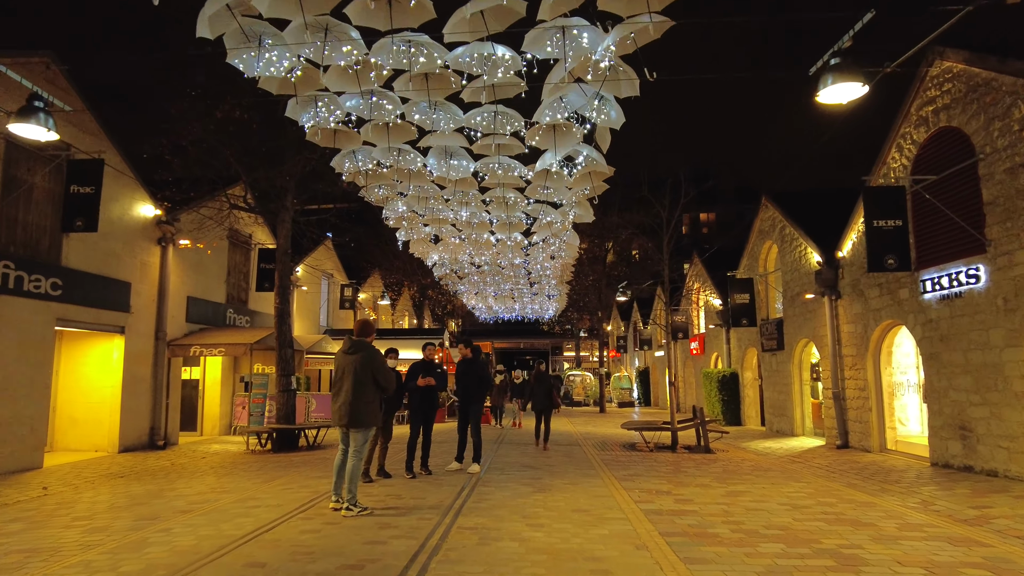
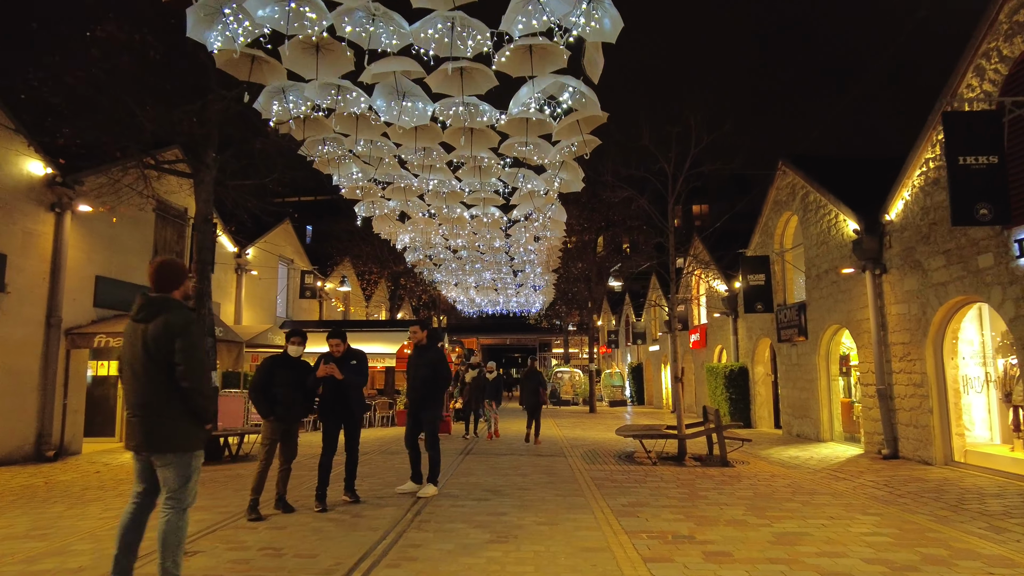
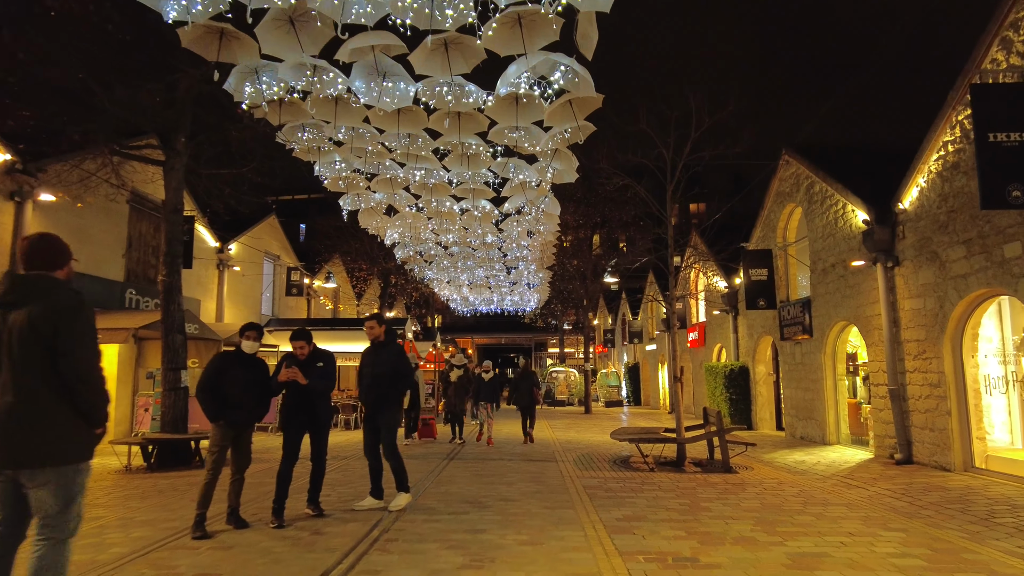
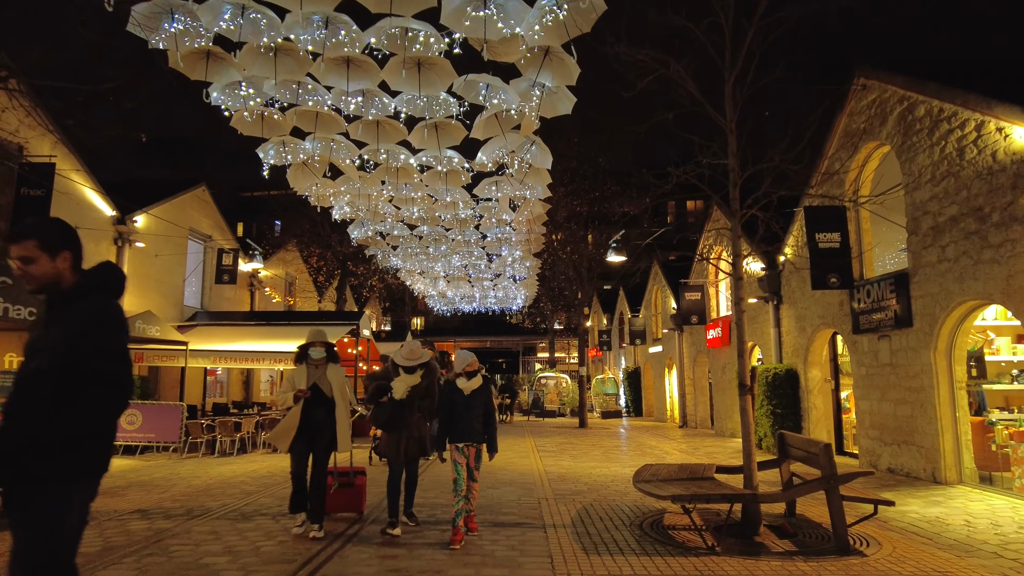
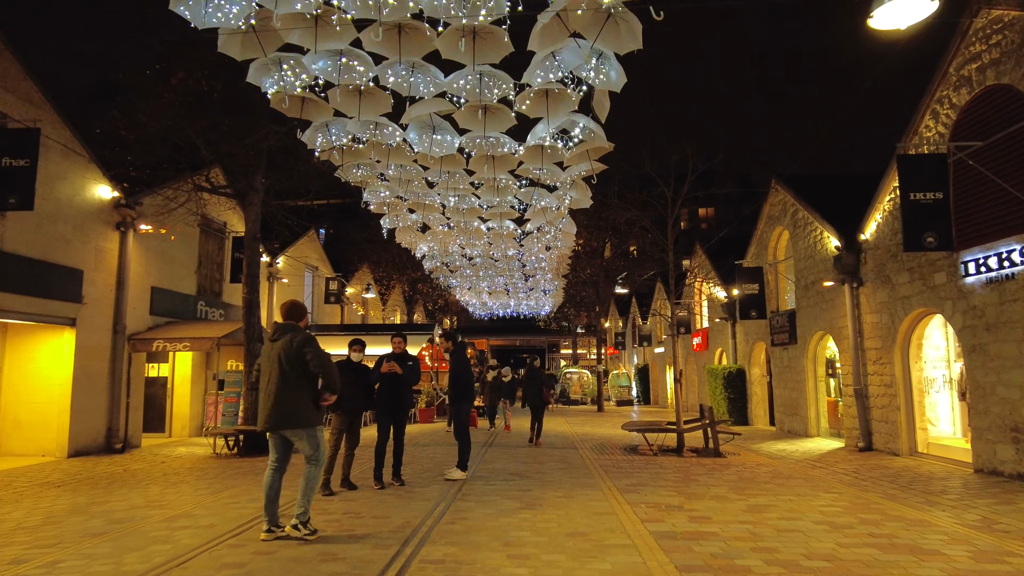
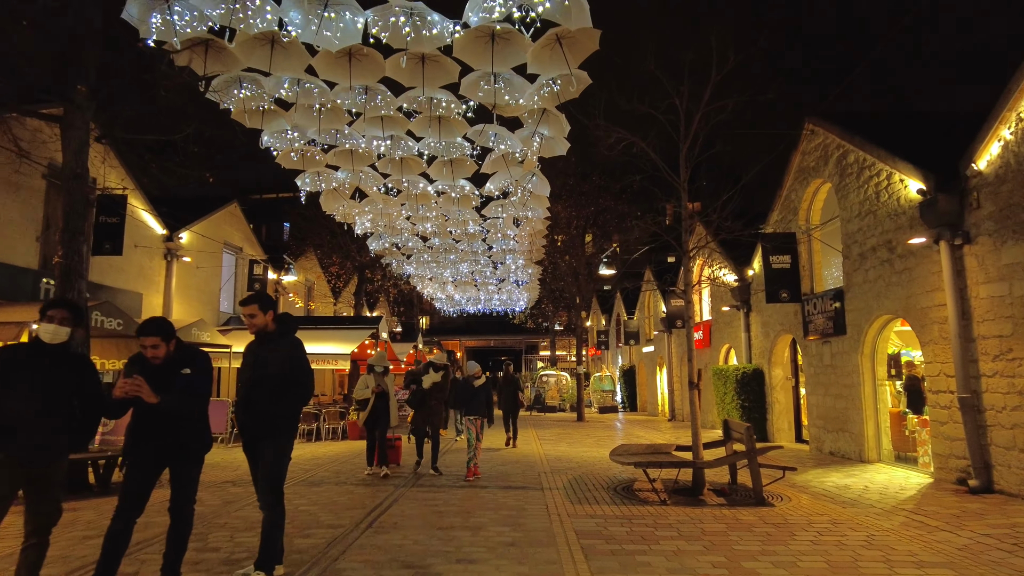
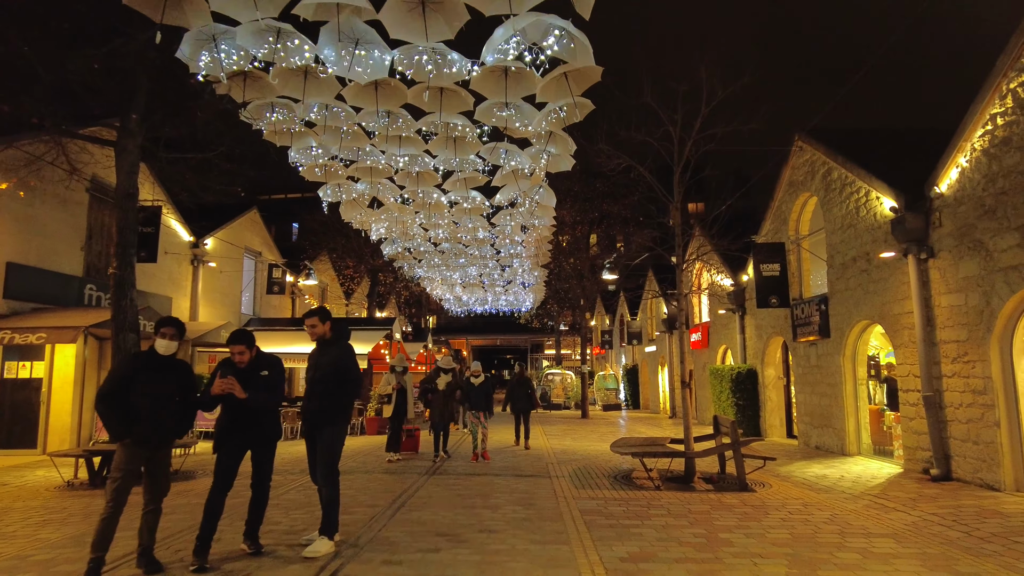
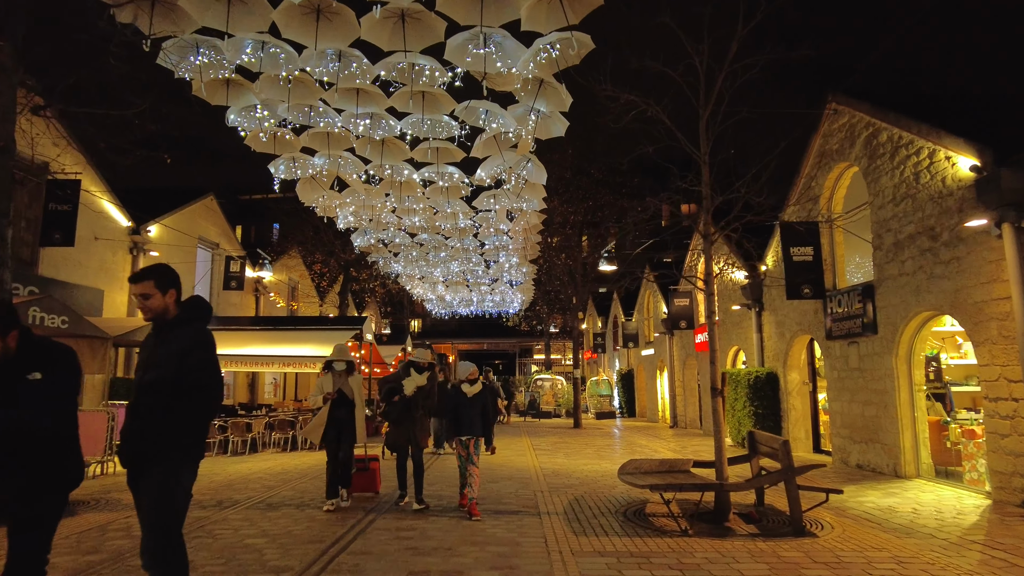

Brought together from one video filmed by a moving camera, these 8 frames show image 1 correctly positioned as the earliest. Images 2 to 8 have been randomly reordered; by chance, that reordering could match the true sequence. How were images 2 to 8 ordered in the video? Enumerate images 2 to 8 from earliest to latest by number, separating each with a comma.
5, 2, 3, 7, 6, 8, 4
